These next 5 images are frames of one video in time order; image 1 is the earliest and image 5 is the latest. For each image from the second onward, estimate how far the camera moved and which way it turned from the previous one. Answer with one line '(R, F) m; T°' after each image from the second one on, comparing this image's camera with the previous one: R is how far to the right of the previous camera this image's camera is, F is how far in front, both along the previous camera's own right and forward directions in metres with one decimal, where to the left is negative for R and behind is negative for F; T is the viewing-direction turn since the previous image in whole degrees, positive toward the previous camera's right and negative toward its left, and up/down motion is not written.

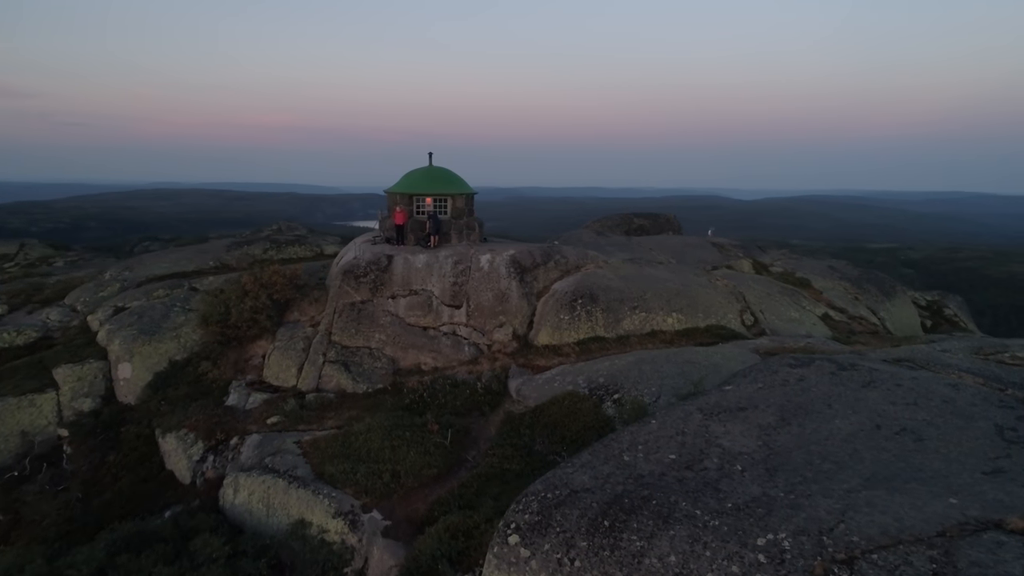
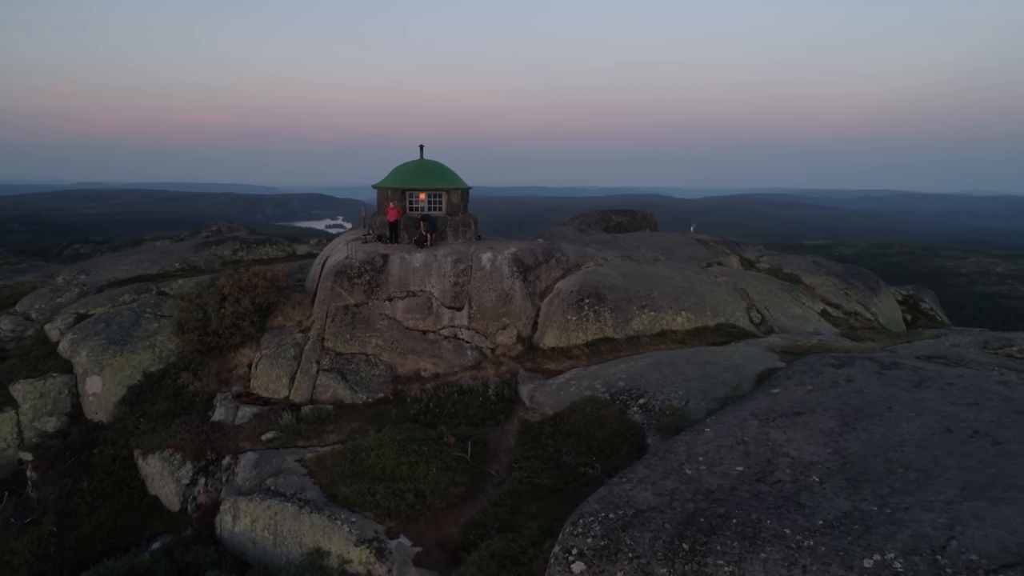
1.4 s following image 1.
(-1.6, +1.1) m; +4°
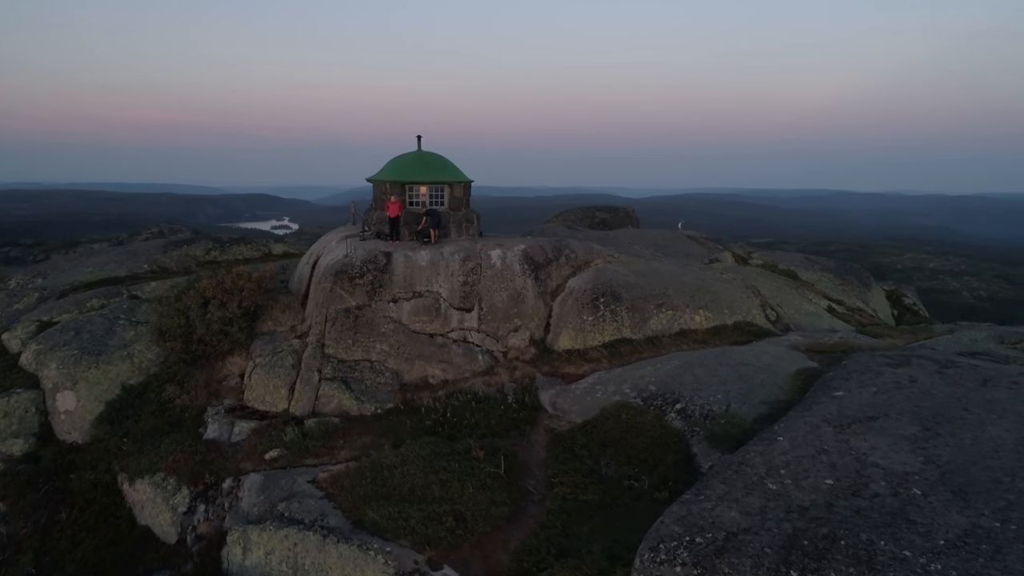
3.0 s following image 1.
(-1.7, +1.2) m; +4°
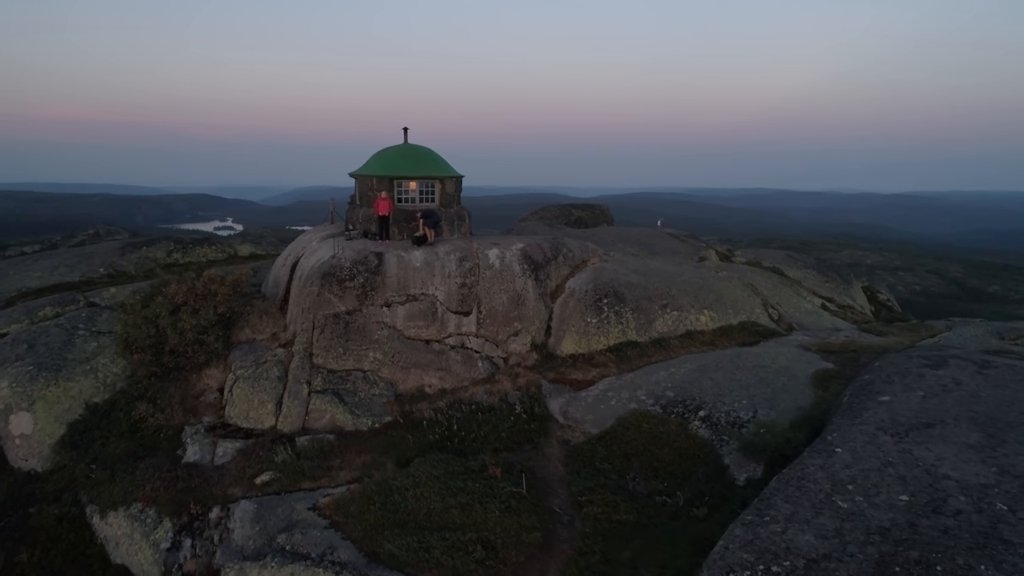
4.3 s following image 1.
(-1.3, +1.1) m; +4°
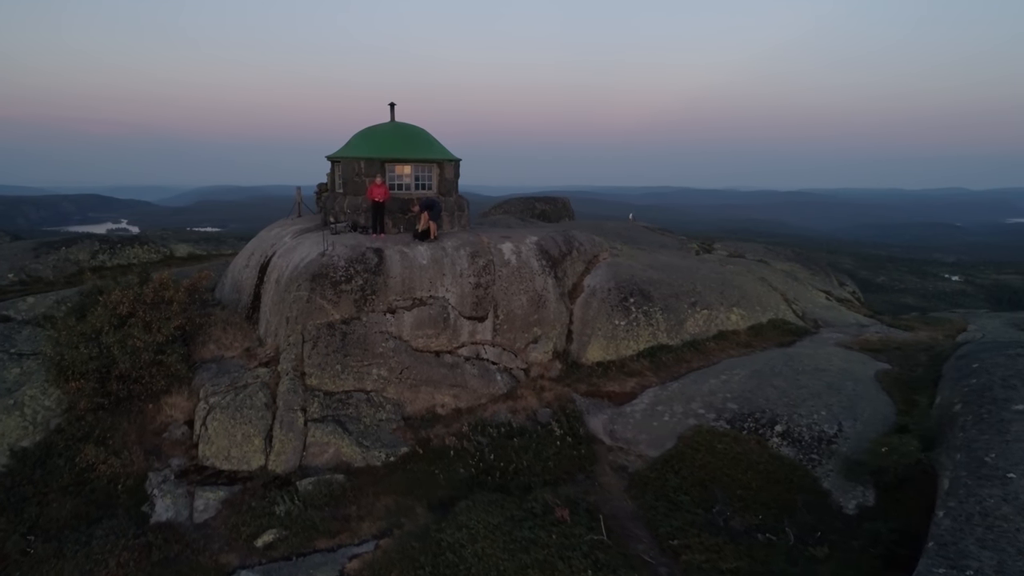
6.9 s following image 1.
(-2.5, +2.5) m; +6°
